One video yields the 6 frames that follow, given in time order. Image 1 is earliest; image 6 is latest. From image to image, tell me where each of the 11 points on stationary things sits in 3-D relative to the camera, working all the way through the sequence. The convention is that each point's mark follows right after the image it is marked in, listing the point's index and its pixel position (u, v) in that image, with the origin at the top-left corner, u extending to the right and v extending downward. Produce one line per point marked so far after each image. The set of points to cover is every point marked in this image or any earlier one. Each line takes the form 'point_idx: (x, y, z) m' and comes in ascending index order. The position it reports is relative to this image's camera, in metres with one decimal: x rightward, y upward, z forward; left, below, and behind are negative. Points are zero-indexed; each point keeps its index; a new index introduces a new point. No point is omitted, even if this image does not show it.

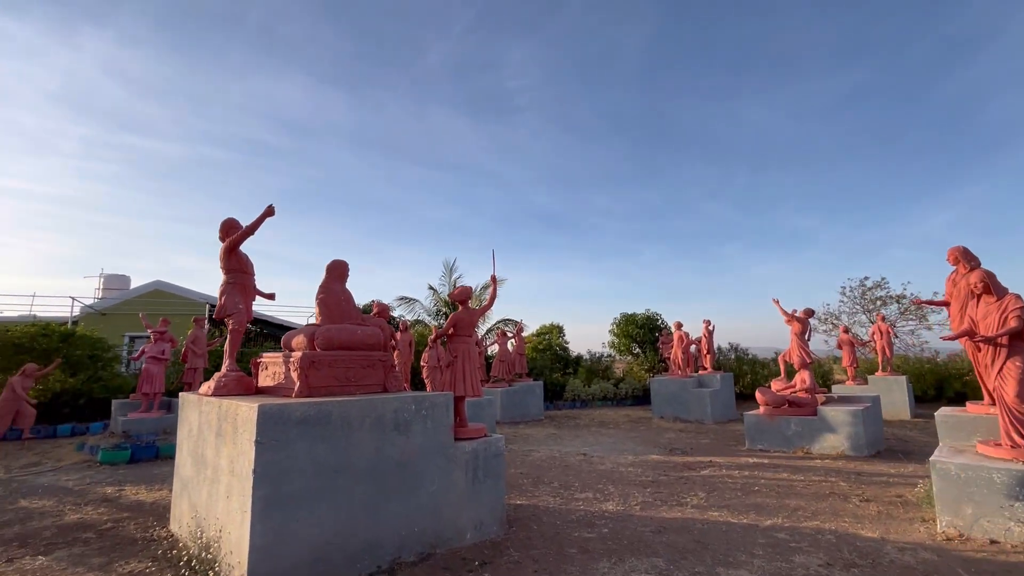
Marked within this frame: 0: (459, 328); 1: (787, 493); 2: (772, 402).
0: (-0.5, -0.4, +4.6) m
1: (+3.2, -2.4, +5.7) m
2: (+4.9, -2.2, +9.1) m
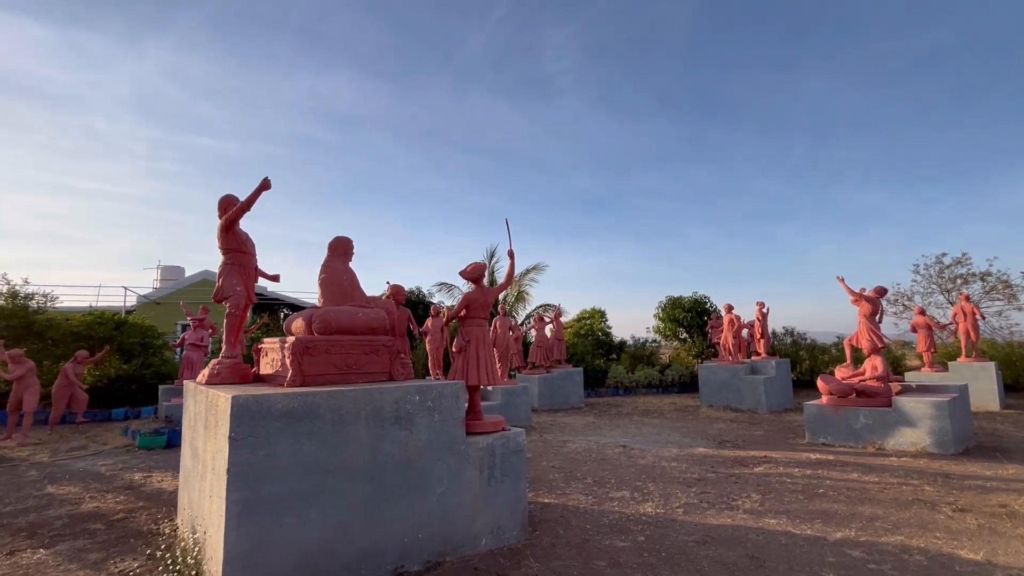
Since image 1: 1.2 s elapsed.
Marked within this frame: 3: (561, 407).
0: (-0.4, -0.2, +4.1) m
1: (+3.5, -2.1, +4.9) m
2: (+5.5, -1.8, +8.1) m
3: (+1.4, -3.4, +13.4) m
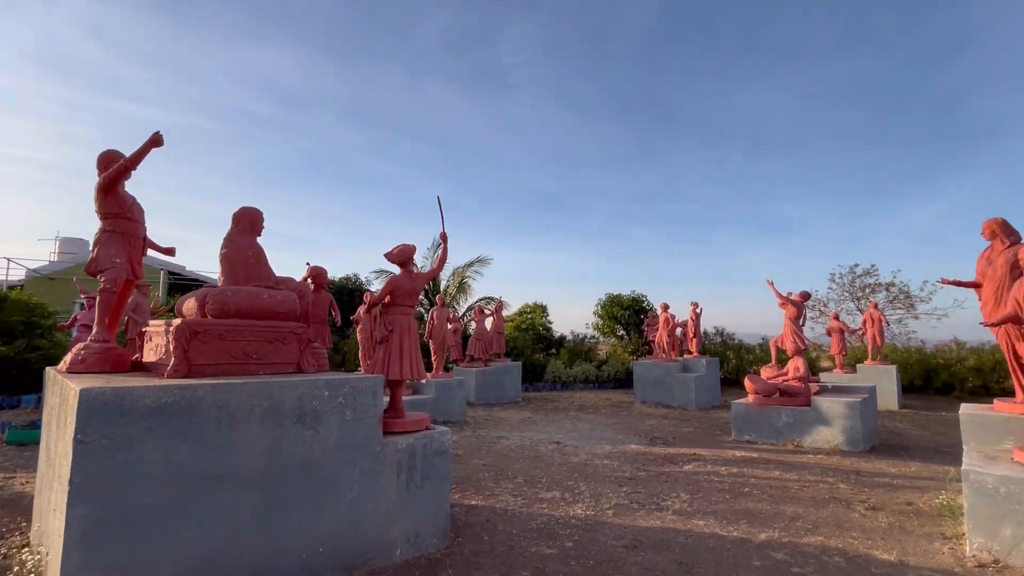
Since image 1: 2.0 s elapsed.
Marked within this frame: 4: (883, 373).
0: (-0.9, 0.0, +3.7) m
1: (+2.8, -2.2, +4.9) m
2: (+4.4, -1.8, +8.4) m
3: (-0.4, -3.1, +13.2) m
4: (+10.5, -2.4, +13.5) m
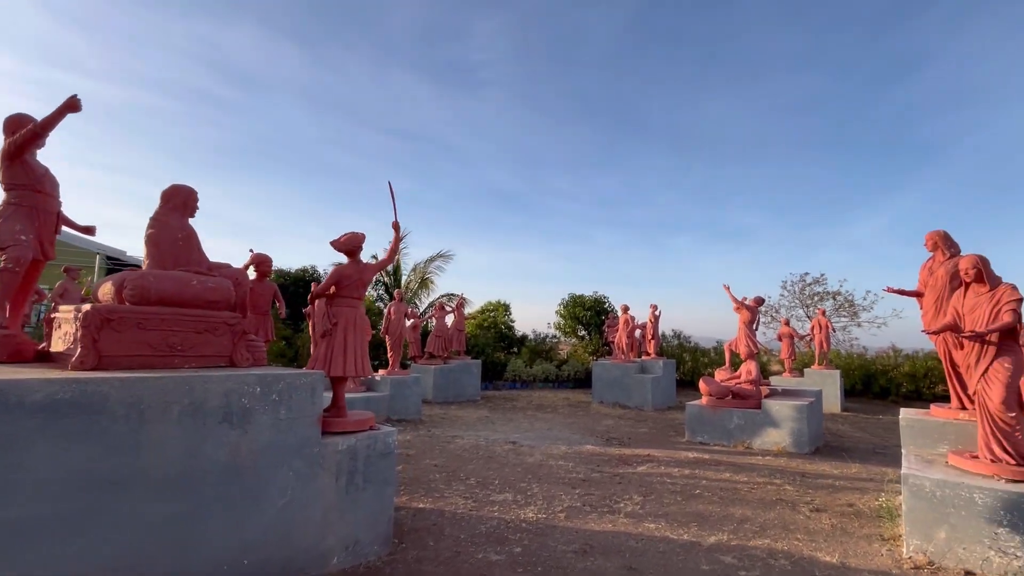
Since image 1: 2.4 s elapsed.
0: (-1.2, 0.0, +3.4) m
1: (+2.3, -2.2, +5.0) m
2: (+3.6, -1.9, +8.5) m
3: (-1.5, -3.0, +13.0) m
4: (+9.3, -2.6, +14.1) m
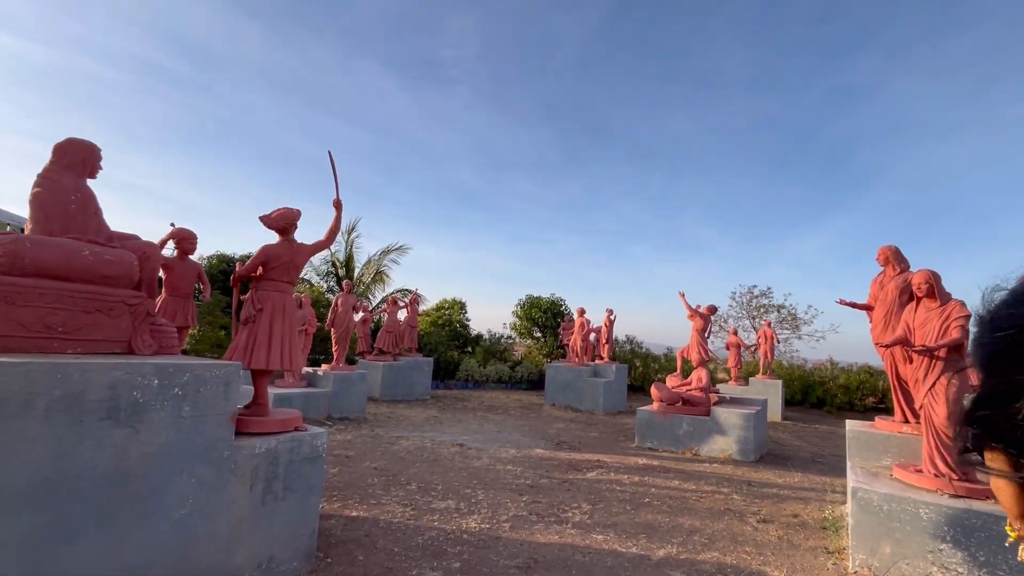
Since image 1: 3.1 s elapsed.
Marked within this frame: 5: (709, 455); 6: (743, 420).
0: (-1.5, +0.1, +3.0) m
1: (+1.7, -2.3, +4.9) m
2: (+2.8, -2.0, +8.5) m
3: (-2.8, -2.9, +12.5) m
4: (+7.9, -3.0, +14.6) m
5: (+3.3, -2.8, +8.0) m
6: (+3.8, -2.2, +7.9) m
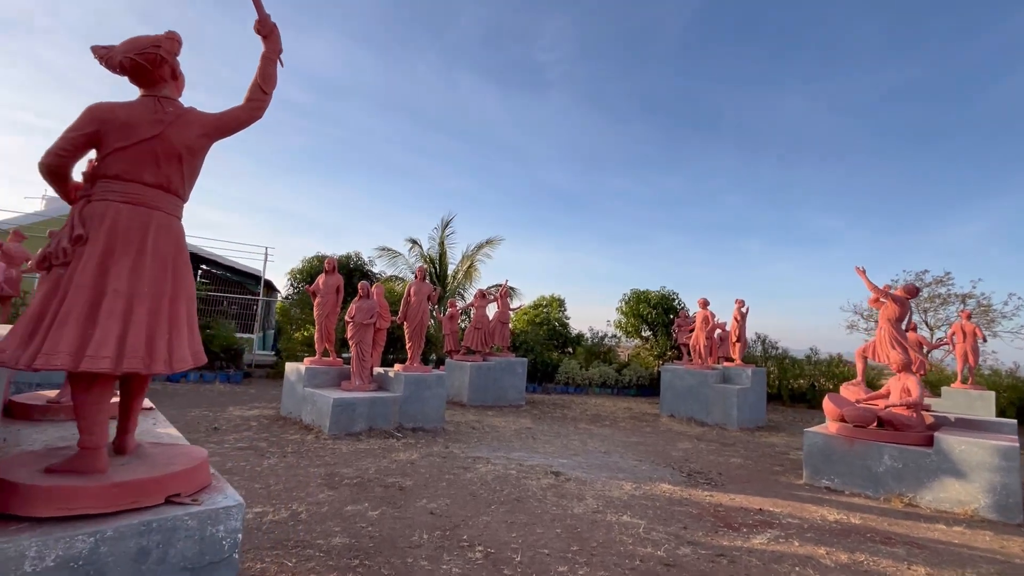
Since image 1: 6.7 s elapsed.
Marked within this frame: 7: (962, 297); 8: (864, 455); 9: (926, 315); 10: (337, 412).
0: (-1.2, +0.4, +1.4) m
1: (+2.4, -1.9, +2.5) m
2: (+4.2, -1.6, +5.9) m
3: (-0.4, -2.7, +10.9) m
4: (+10.5, -2.5, +10.7) m
5: (+4.6, -2.4, +5.2) m
6: (+5.1, -1.8, +5.0) m
7: (+16.9, -0.3, +17.8) m
8: (+4.2, -2.0, +5.7) m
9: (+15.3, -1.0, +17.6) m
10: (-2.4, -1.7, +6.6) m
